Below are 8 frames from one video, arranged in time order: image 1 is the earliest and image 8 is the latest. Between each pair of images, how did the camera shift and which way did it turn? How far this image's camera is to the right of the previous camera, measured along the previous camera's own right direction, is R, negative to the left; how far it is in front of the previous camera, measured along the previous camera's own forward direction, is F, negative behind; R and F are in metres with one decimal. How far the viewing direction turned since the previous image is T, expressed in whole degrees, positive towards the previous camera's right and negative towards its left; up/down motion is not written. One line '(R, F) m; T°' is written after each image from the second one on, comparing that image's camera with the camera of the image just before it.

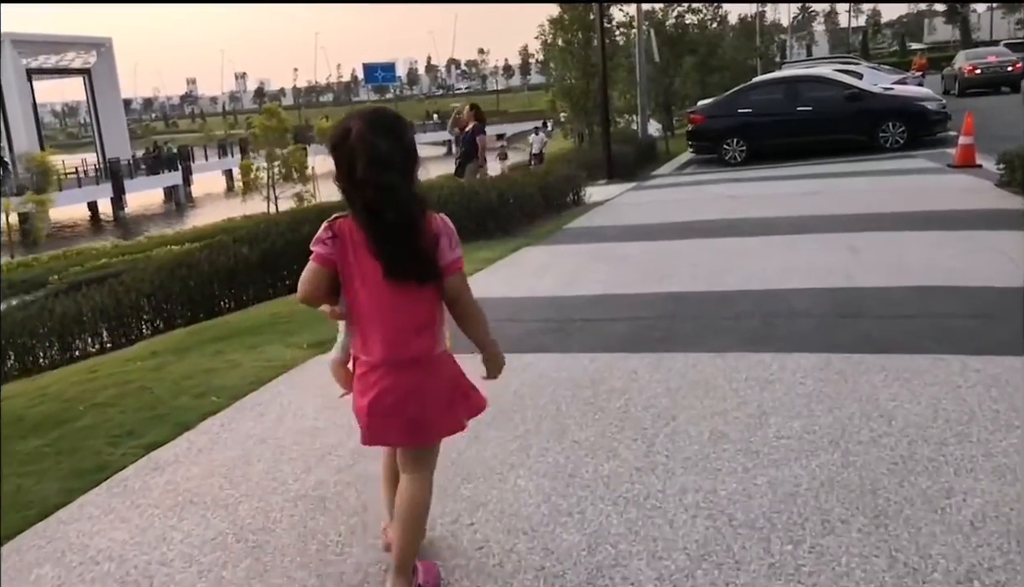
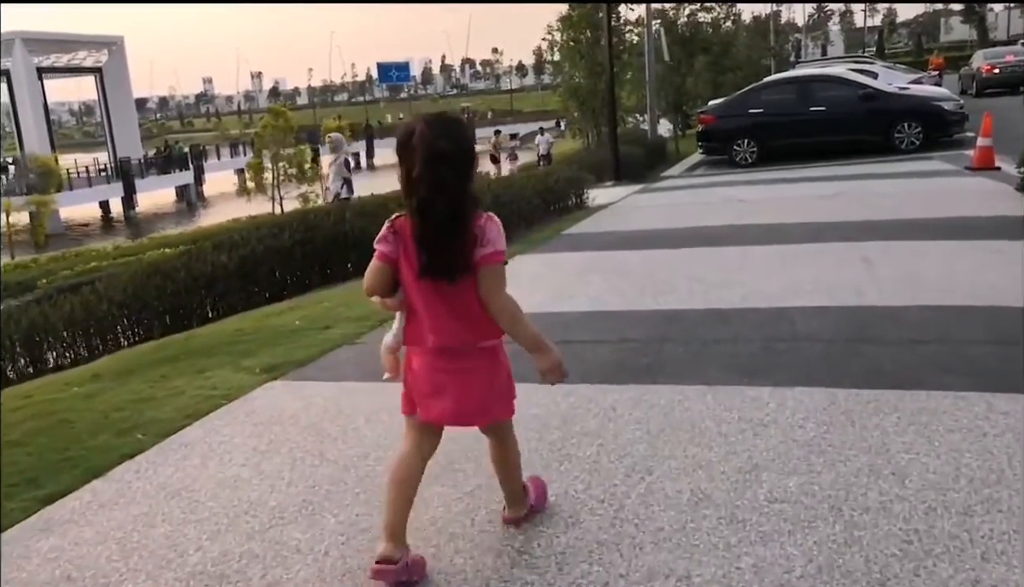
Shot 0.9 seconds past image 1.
(+0.2, +0.5) m; -1°
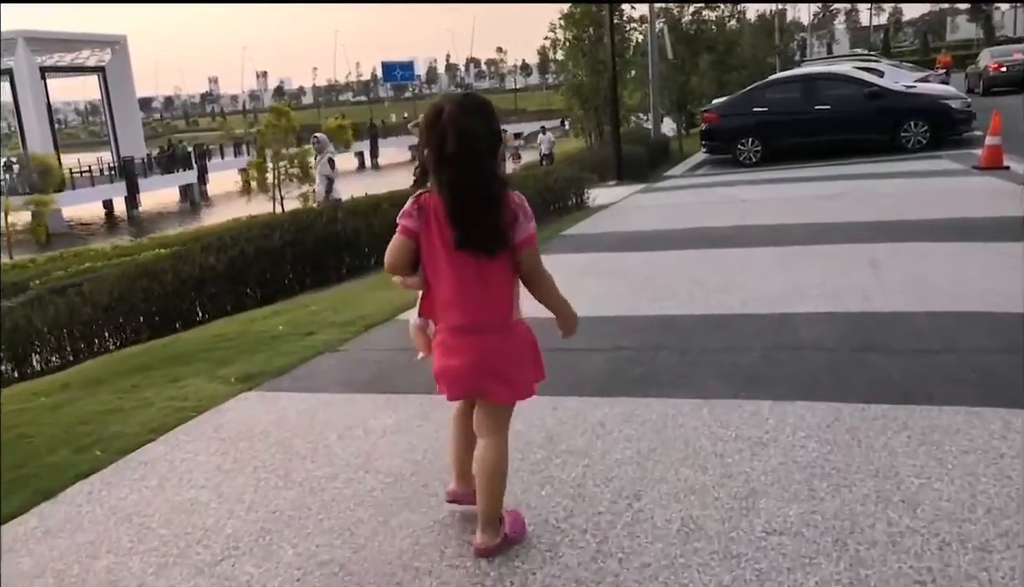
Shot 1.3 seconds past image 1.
(+0.1, +0.3) m; 0°
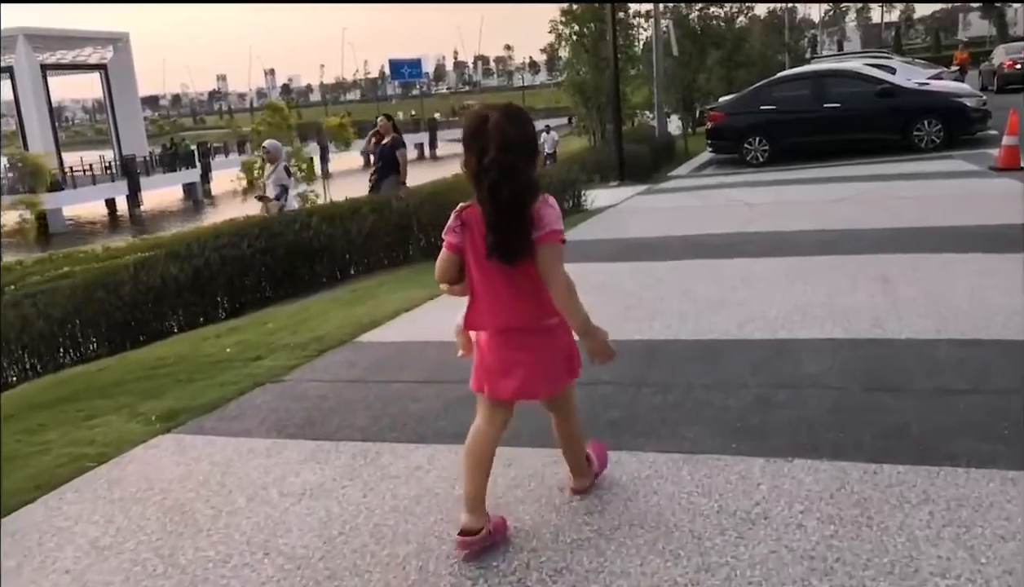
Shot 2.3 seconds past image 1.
(+0.2, +0.6) m; -1°
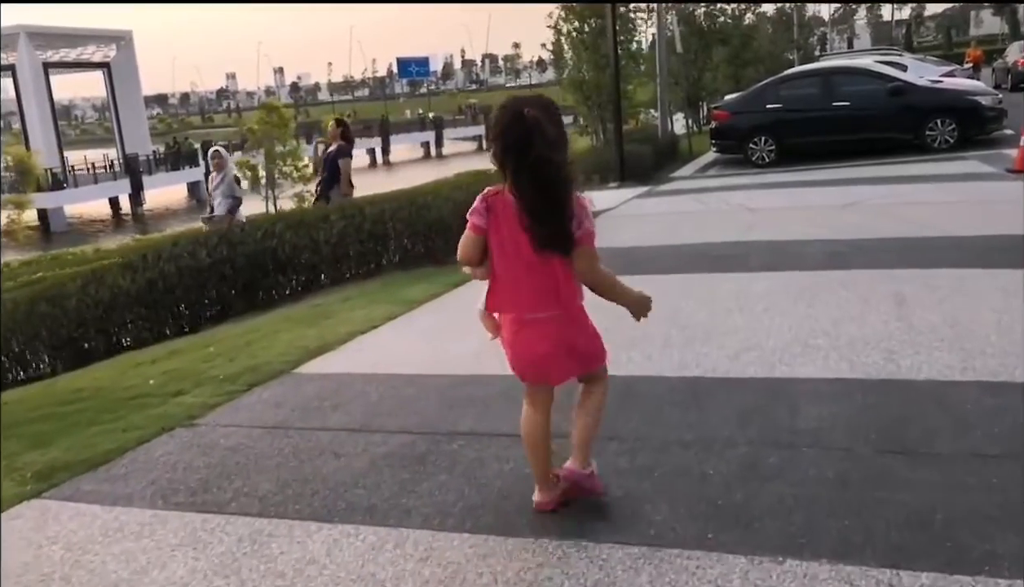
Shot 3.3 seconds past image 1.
(+0.3, +0.7) m; -1°
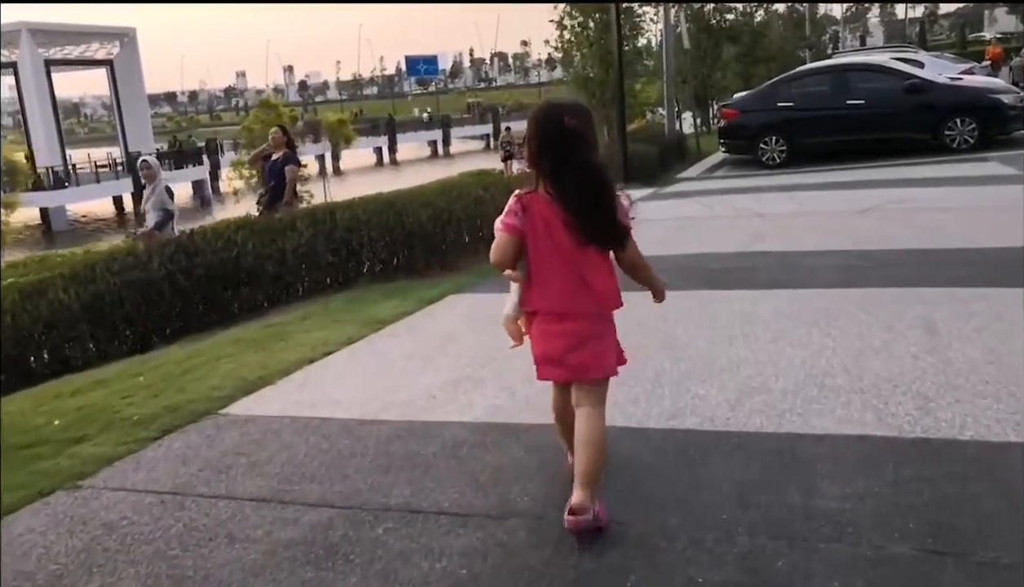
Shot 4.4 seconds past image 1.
(+0.2, +0.8) m; -1°
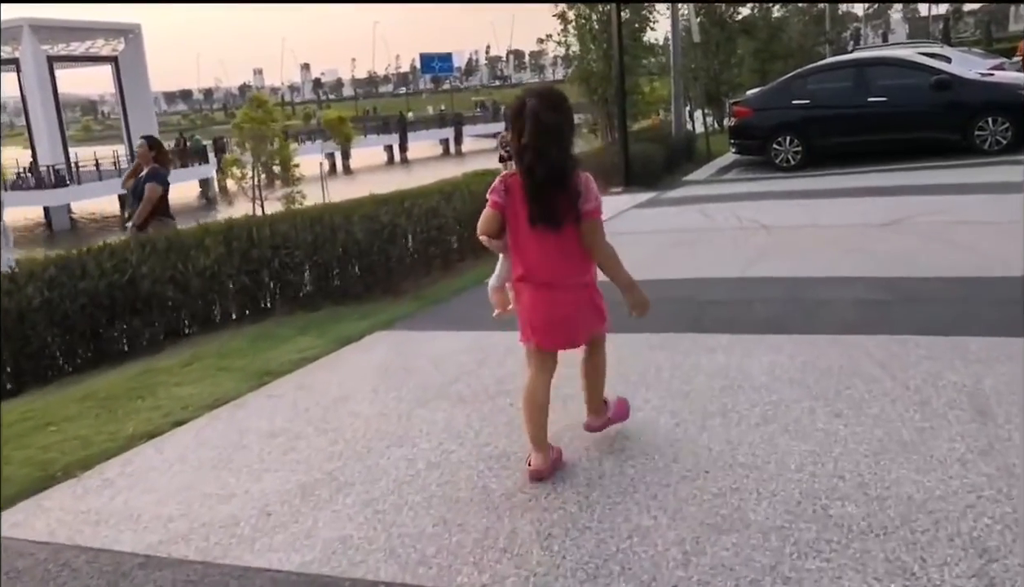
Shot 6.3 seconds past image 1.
(+0.5, +1.3) m; -1°
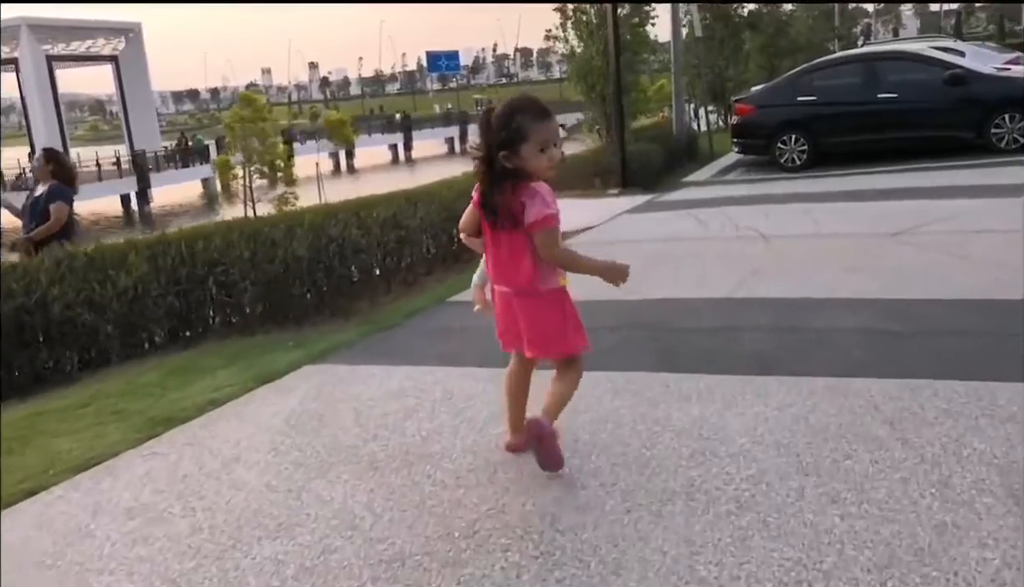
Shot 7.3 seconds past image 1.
(+0.3, +0.8) m; -1°
